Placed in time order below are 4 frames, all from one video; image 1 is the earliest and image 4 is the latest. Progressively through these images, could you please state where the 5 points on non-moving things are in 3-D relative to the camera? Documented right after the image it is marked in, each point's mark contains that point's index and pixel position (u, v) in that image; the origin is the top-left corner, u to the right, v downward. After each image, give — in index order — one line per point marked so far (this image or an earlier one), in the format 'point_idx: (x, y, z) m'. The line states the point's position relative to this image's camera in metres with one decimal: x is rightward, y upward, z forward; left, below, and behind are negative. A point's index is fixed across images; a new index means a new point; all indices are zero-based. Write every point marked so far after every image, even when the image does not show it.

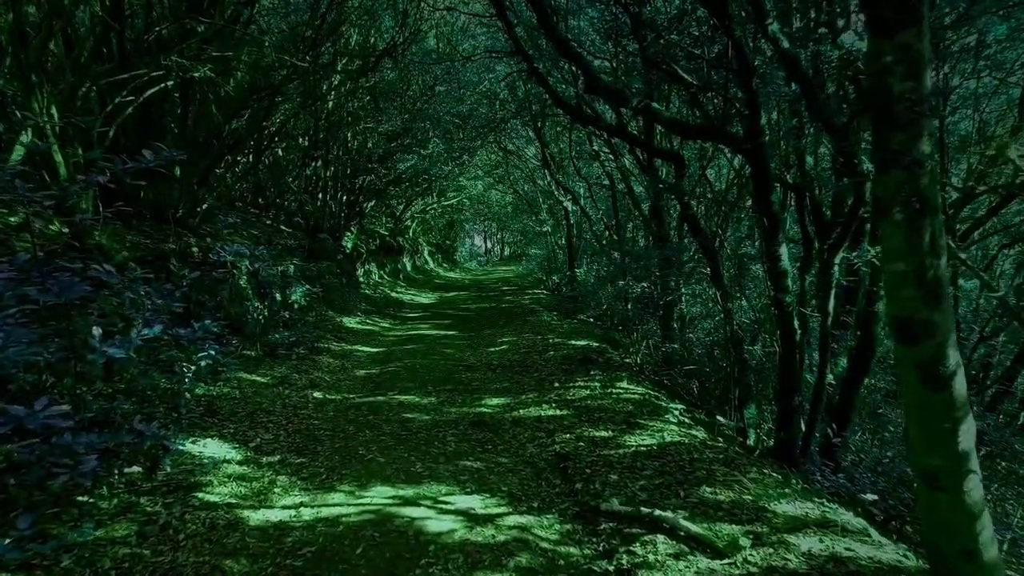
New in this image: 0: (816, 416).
0: (+4.8, -2.0, +8.7) m
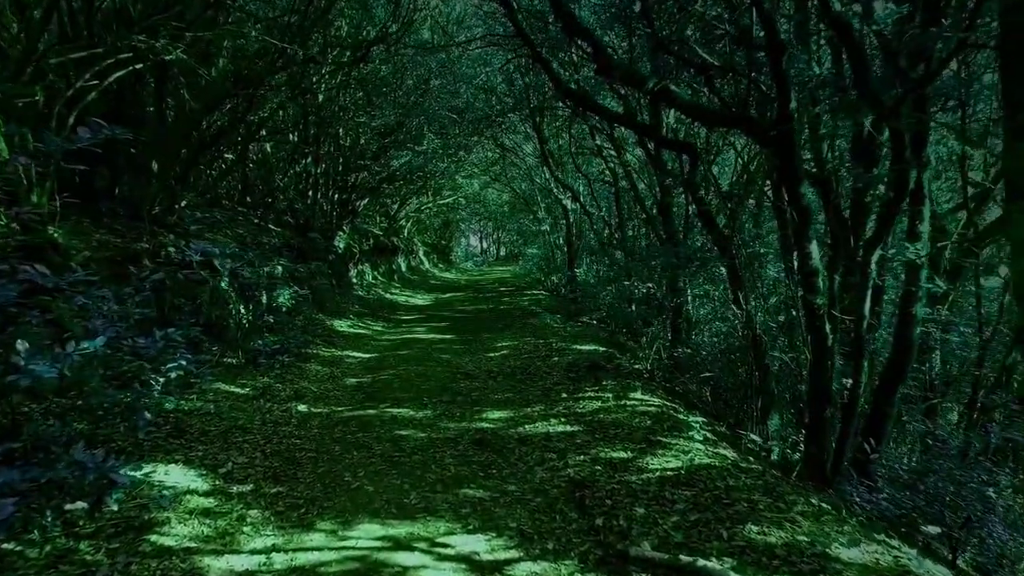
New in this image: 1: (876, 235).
0: (+4.9, -2.1, +7.9) m
1: (+5.0, +0.7, +7.5) m
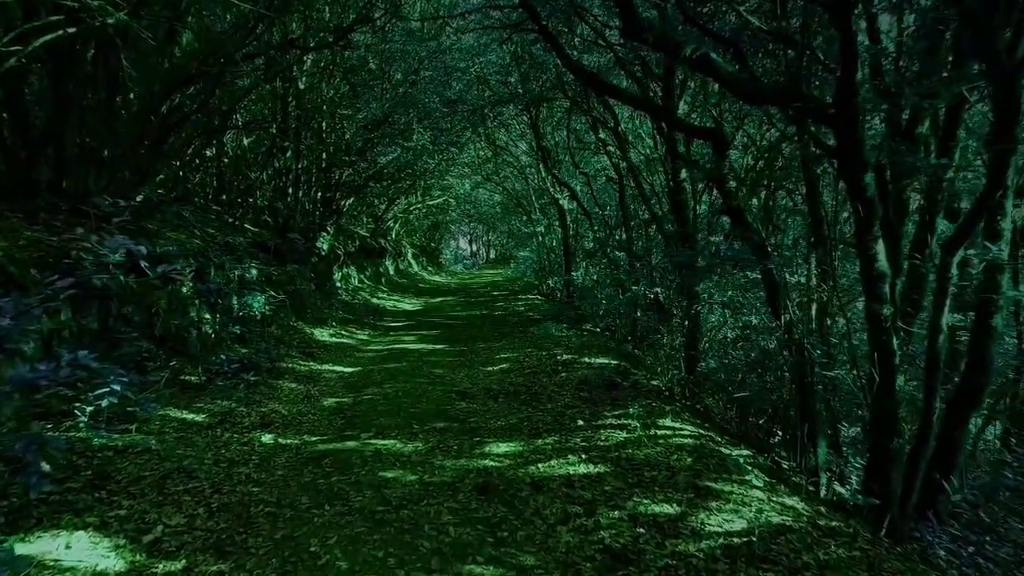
0: (+5.0, -2.1, +6.7) m
1: (+5.1, +0.6, +6.3) m
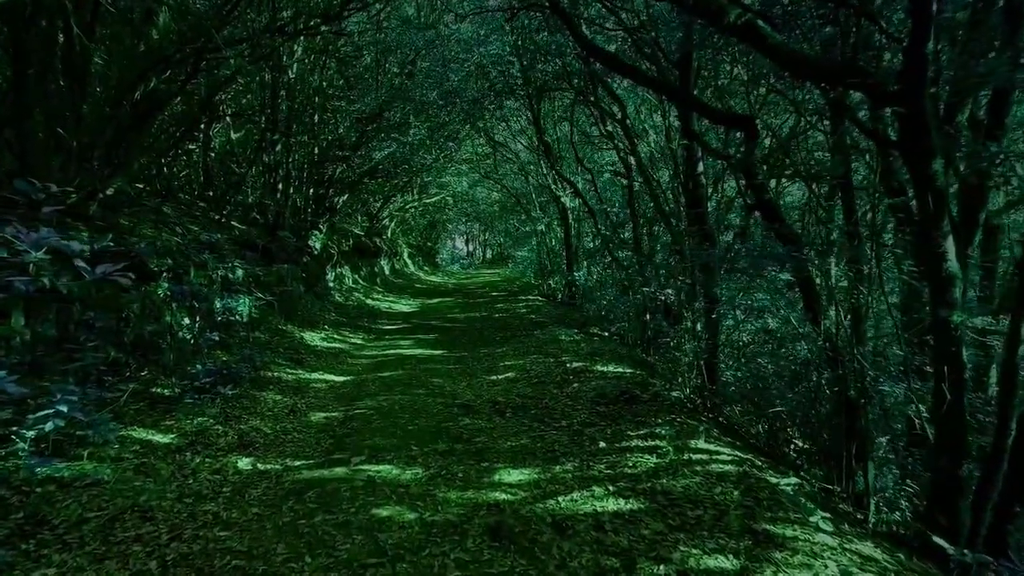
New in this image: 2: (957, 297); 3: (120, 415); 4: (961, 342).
0: (+5.1, -2.2, +5.8) m
1: (+5.2, +0.6, +5.4) m
2: (+4.6, -0.1, +5.7) m
3: (-4.8, -1.5, +6.6) m
4: (+4.7, -0.6, +5.7) m
